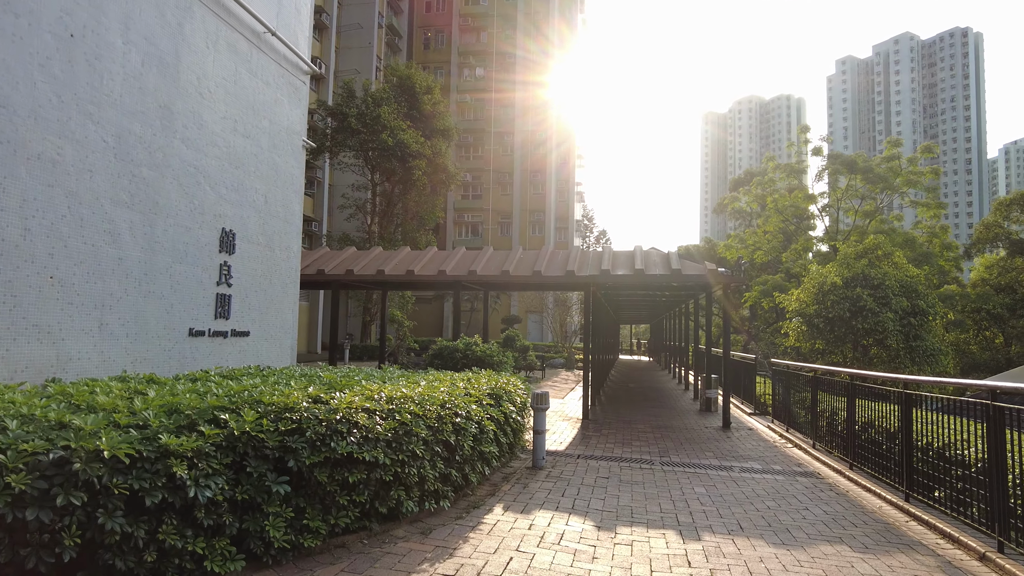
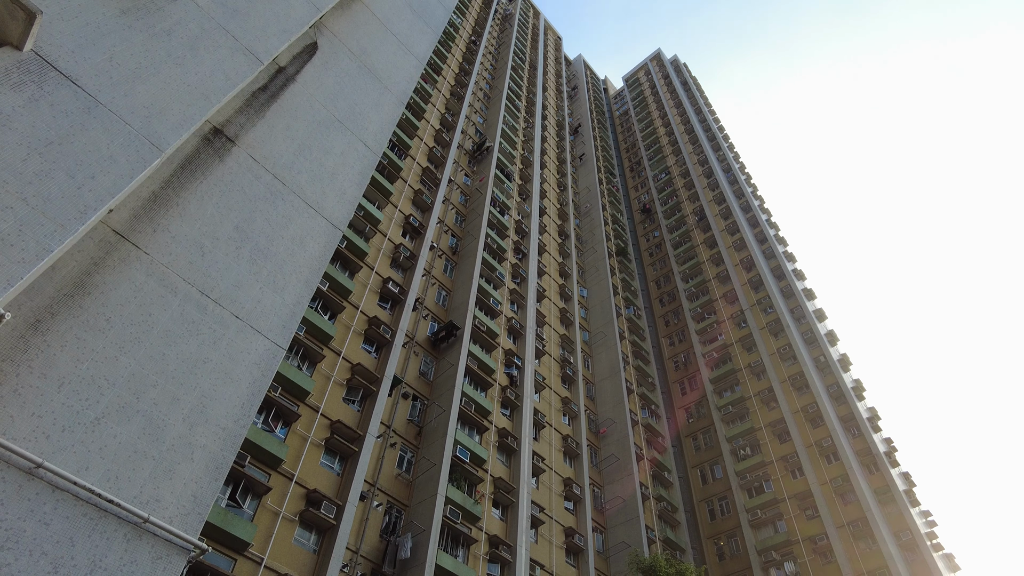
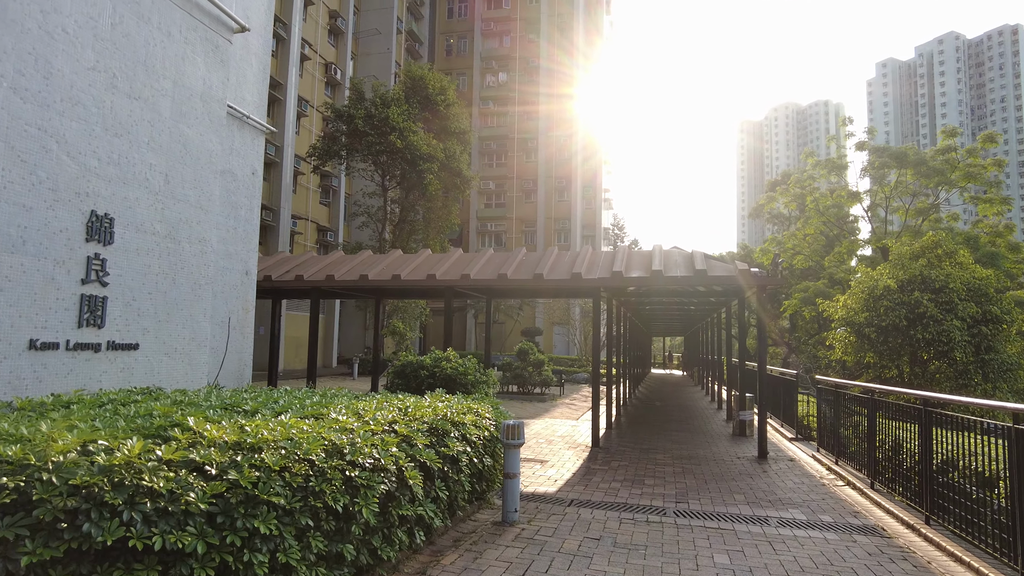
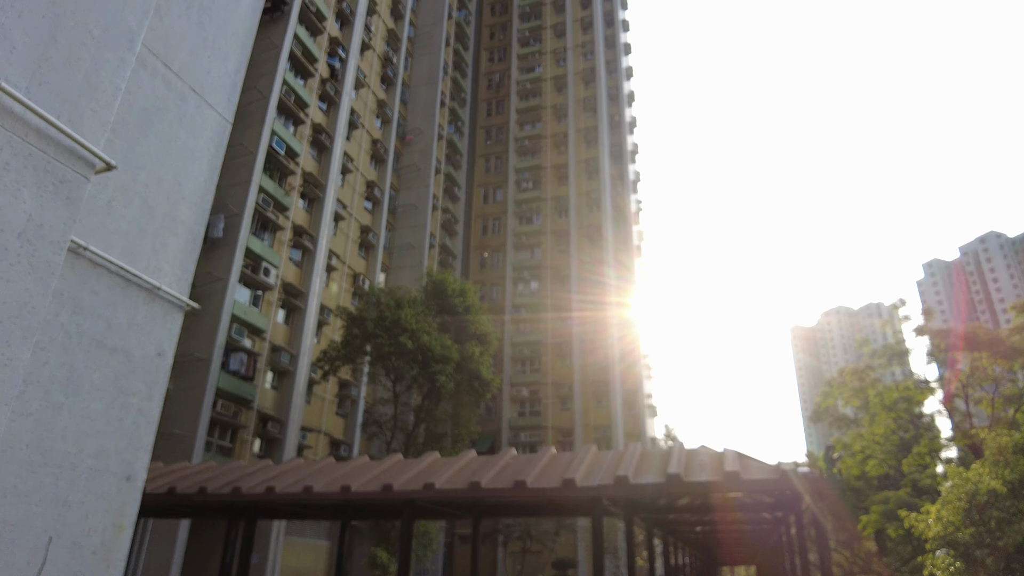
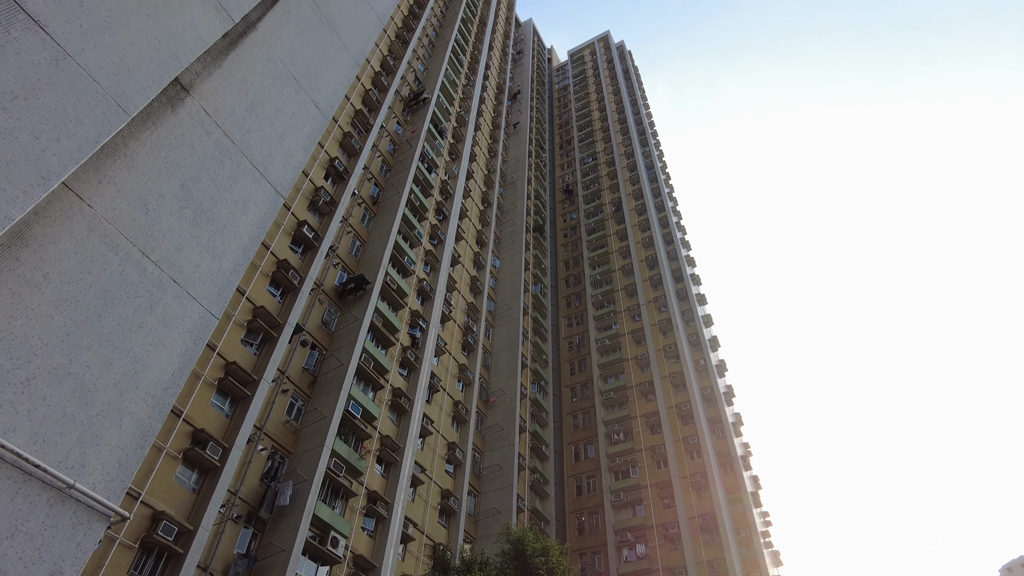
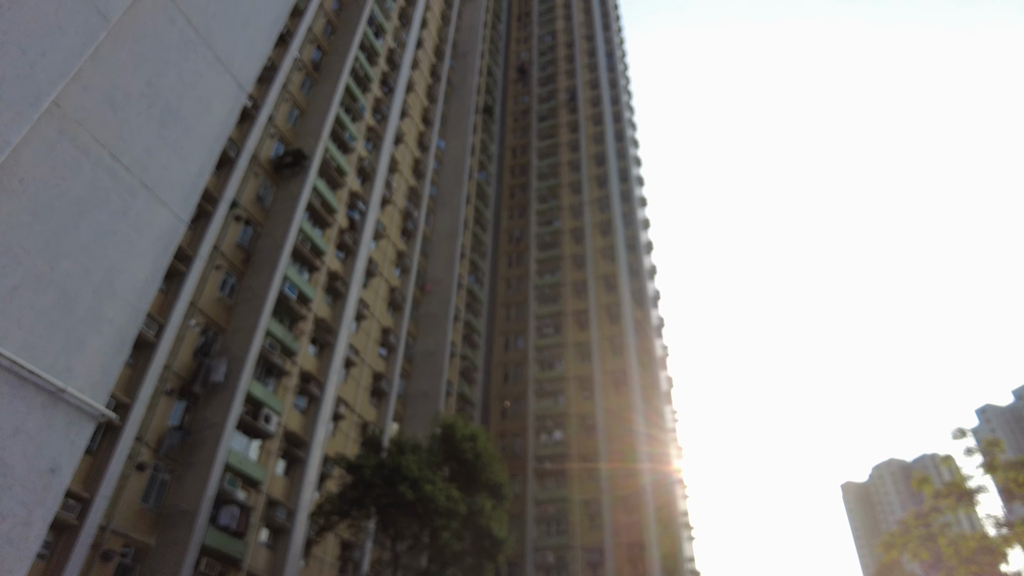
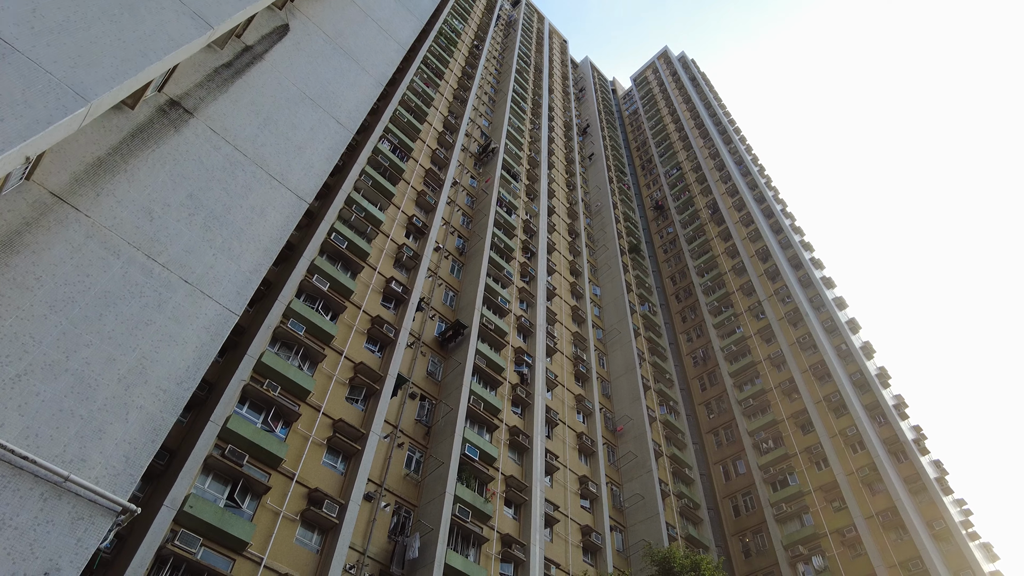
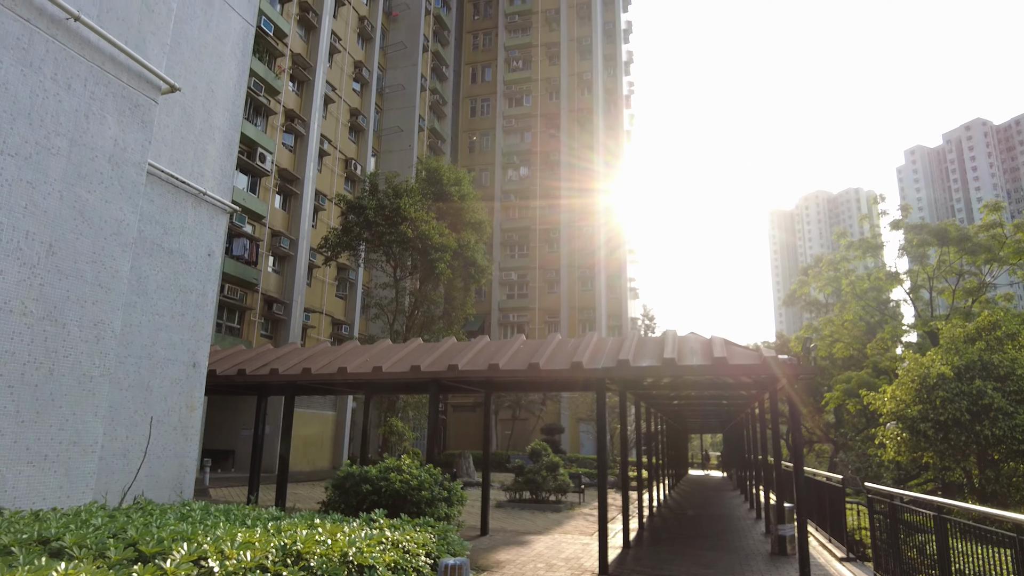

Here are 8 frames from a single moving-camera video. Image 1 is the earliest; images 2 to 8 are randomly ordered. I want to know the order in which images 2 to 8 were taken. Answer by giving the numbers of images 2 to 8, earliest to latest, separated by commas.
3, 8, 4, 6, 5, 2, 7
